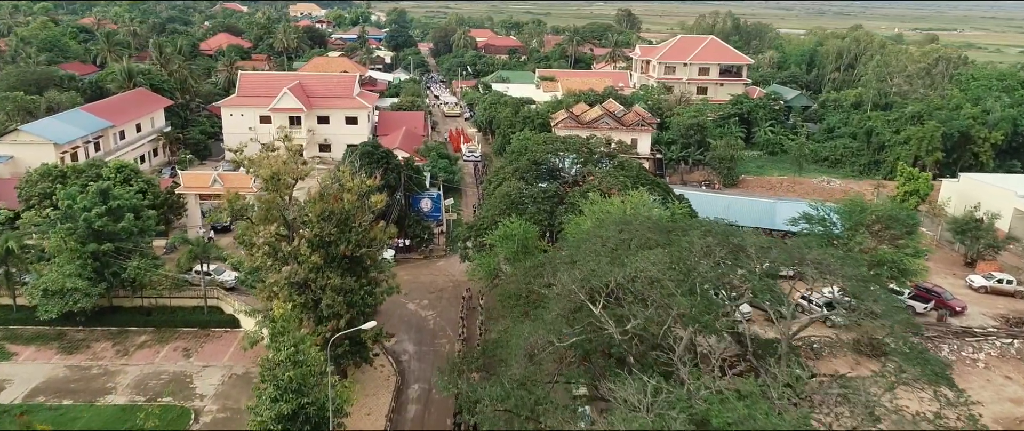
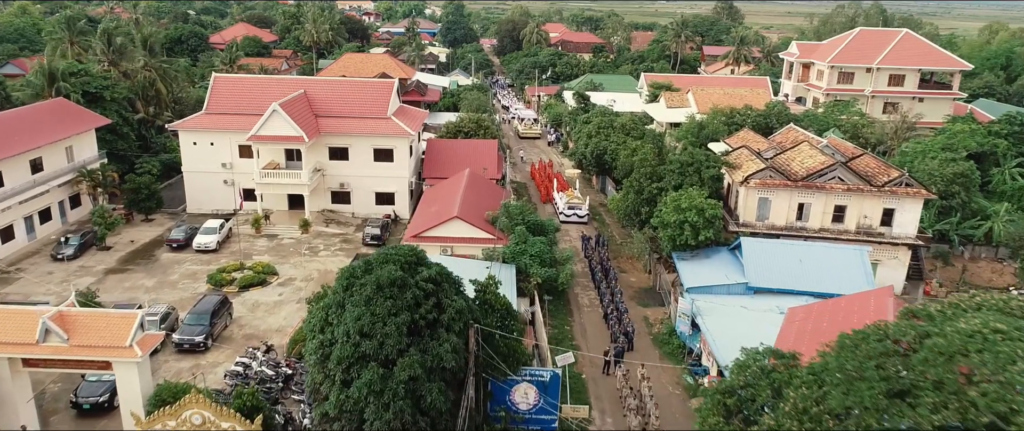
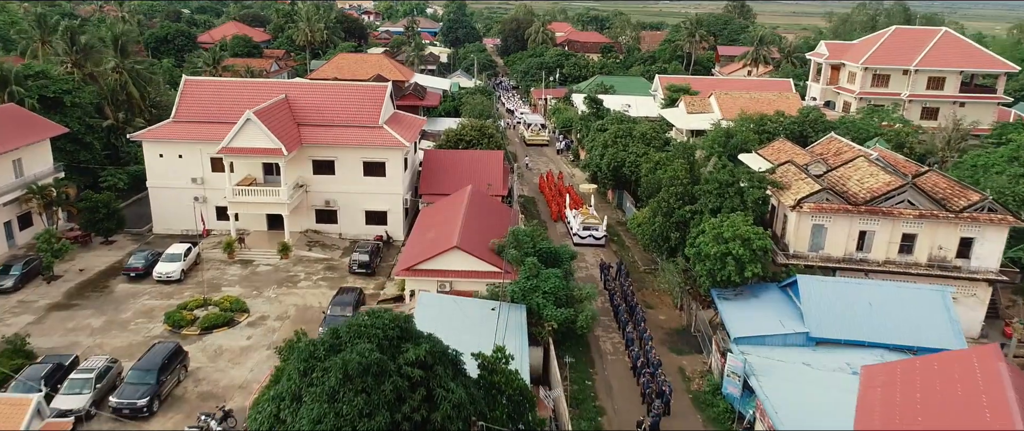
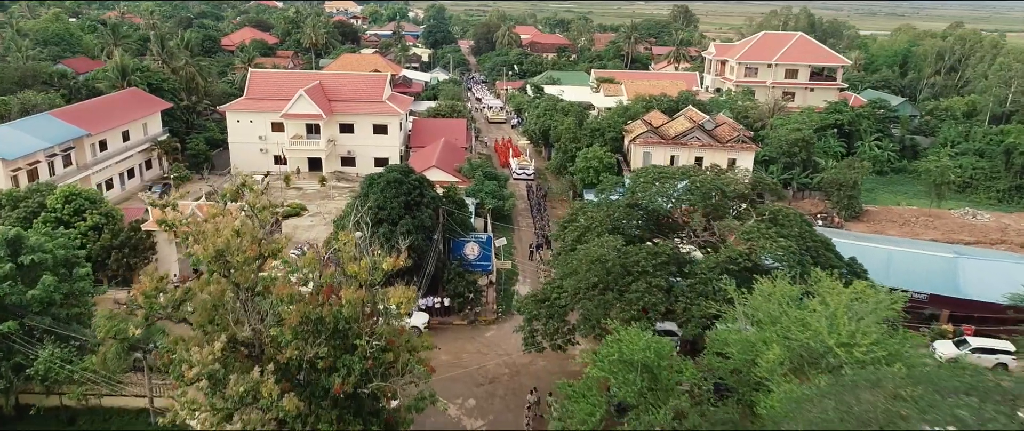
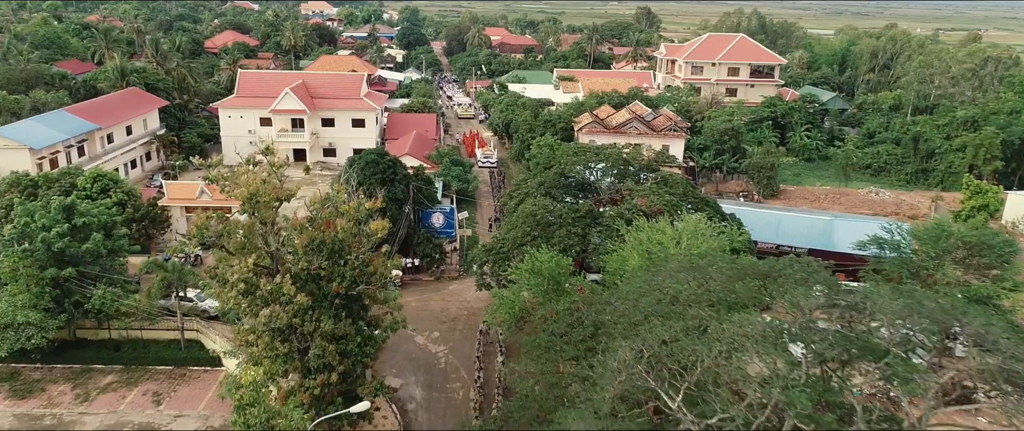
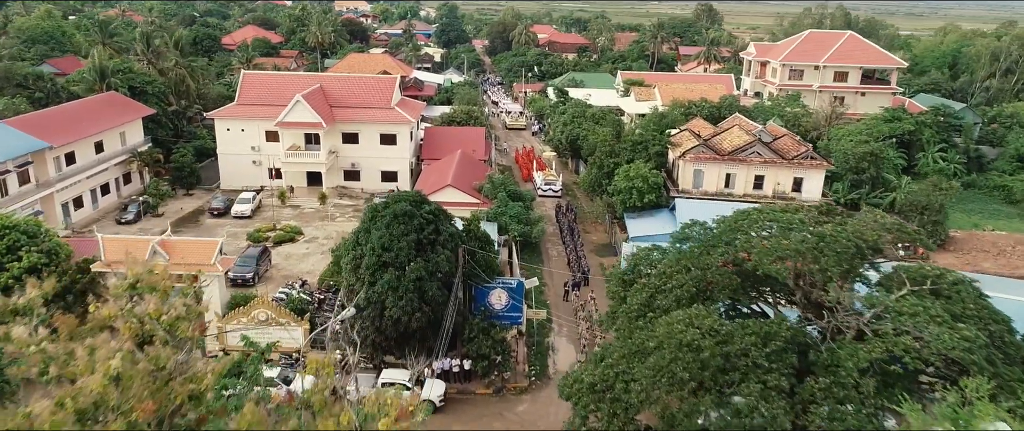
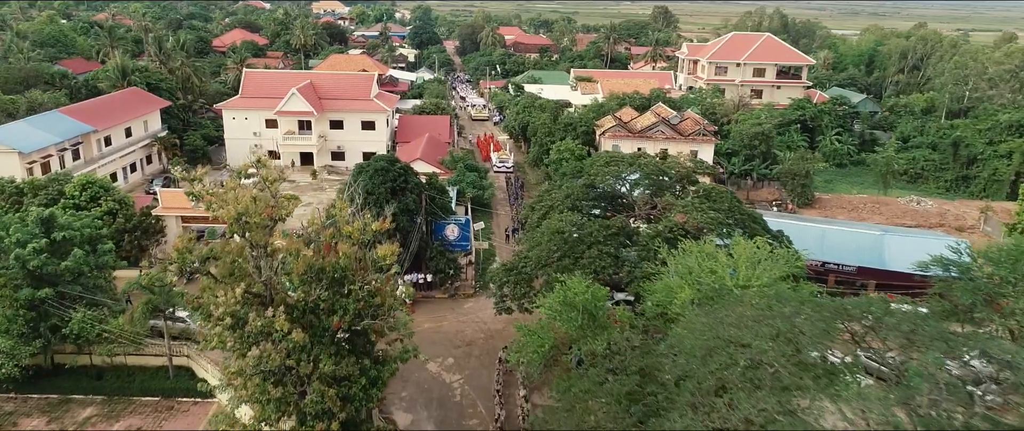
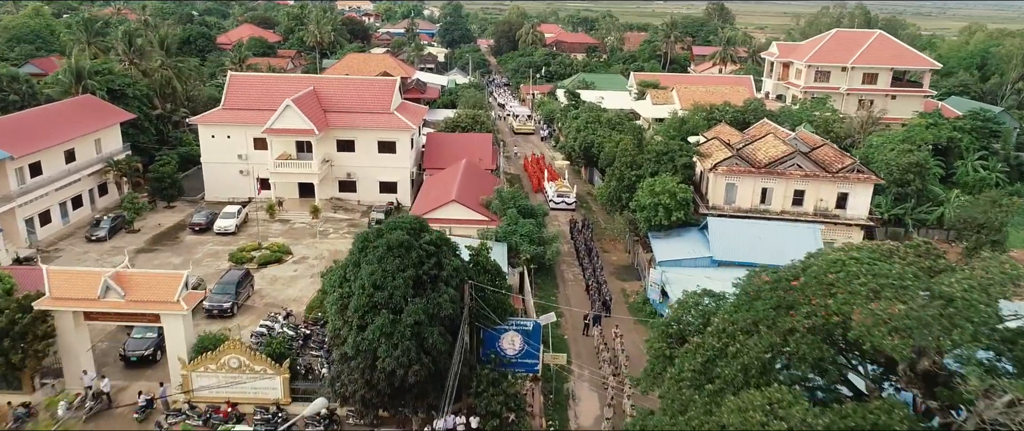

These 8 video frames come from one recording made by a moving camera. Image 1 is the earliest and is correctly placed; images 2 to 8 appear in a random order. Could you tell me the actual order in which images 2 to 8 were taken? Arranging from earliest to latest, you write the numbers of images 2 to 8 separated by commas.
5, 7, 4, 6, 8, 2, 3
